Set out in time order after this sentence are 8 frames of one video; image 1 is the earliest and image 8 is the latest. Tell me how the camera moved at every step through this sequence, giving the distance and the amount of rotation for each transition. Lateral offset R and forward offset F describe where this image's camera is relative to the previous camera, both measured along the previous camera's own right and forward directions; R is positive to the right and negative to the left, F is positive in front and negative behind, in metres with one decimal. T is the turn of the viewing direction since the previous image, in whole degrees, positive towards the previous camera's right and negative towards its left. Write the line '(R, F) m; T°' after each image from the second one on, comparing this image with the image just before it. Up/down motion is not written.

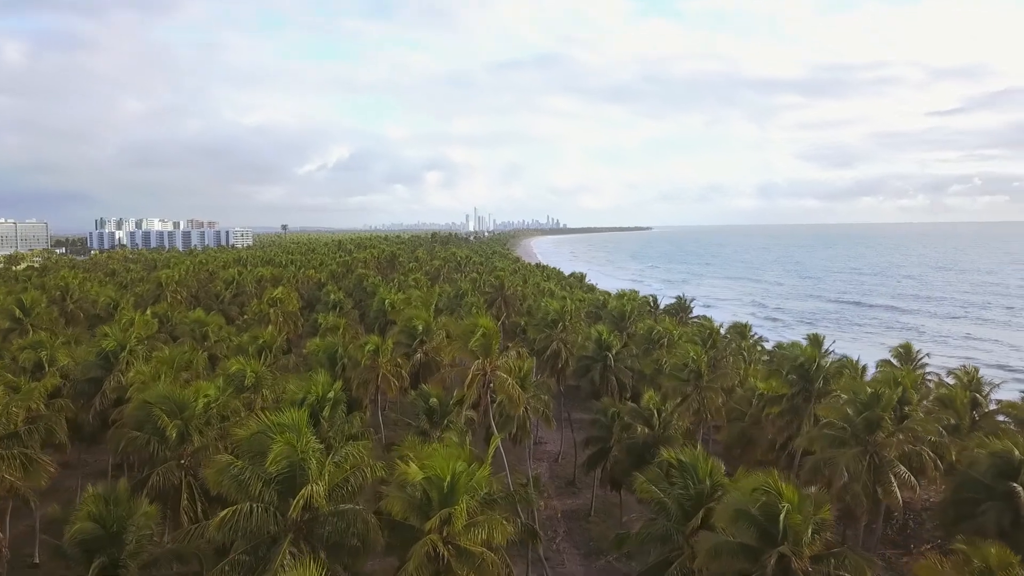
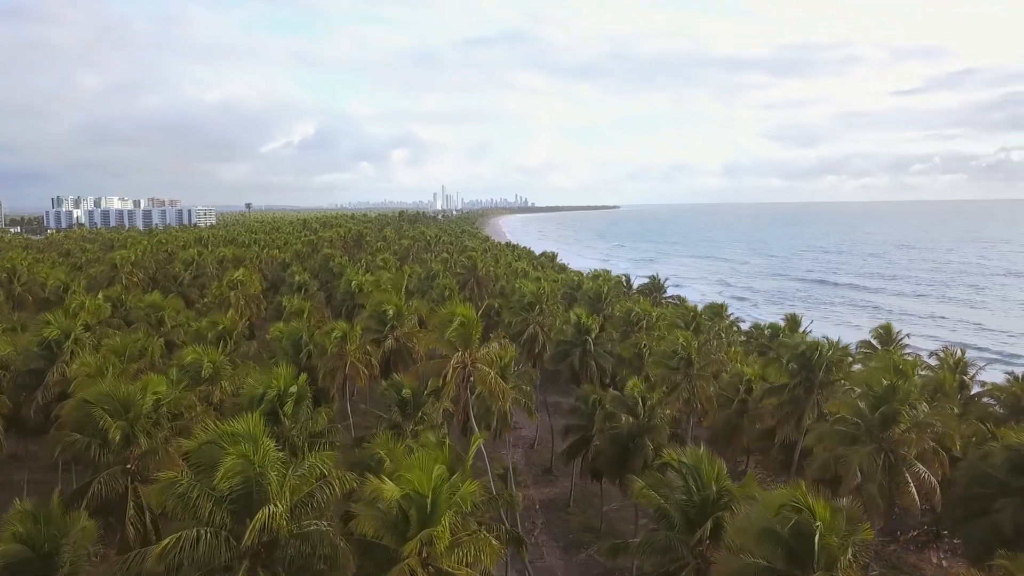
(-0.3, +1.6) m; +2°
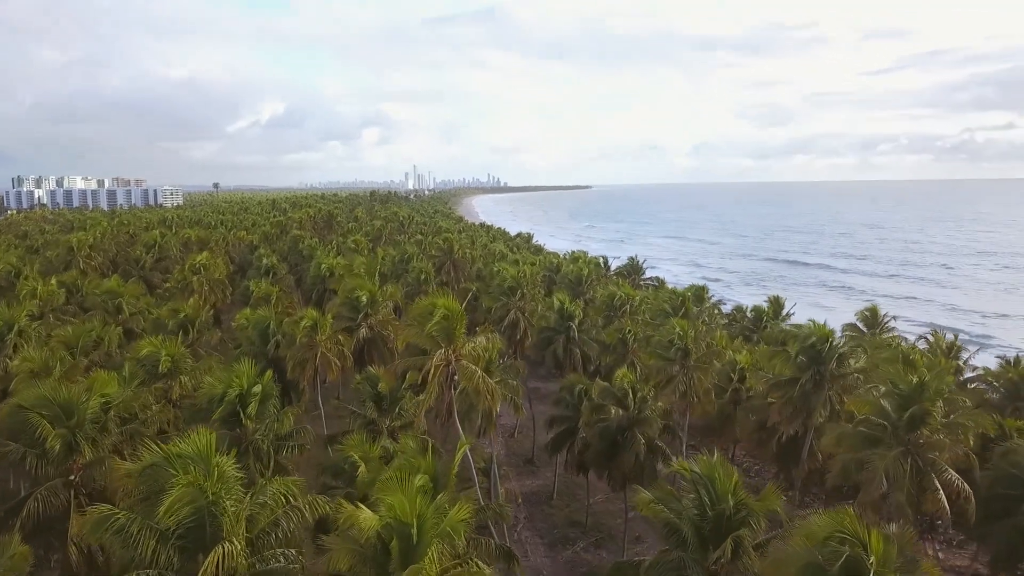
(-0.3, +1.6) m; +2°
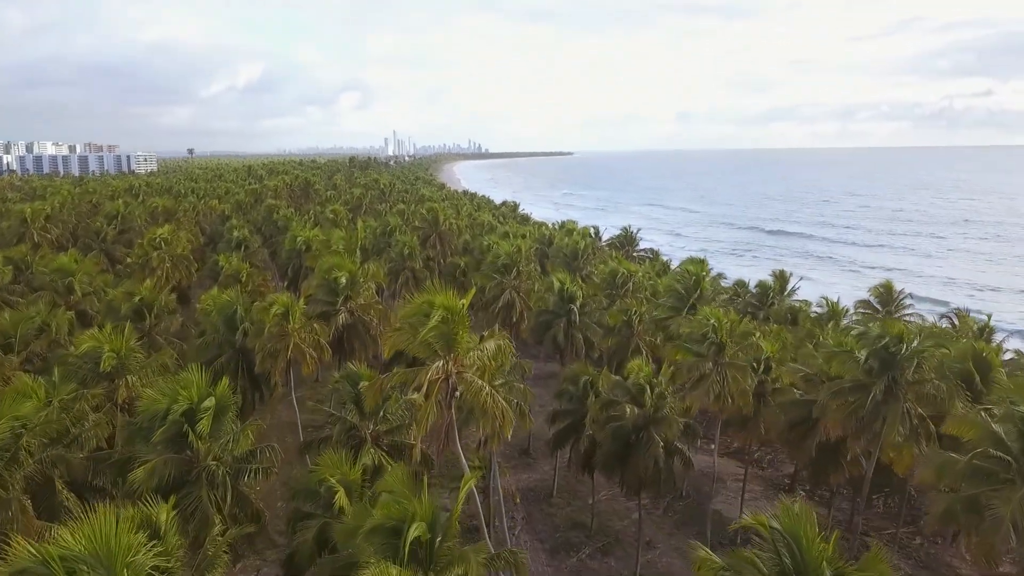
(-0.5, +3.0) m; +1°
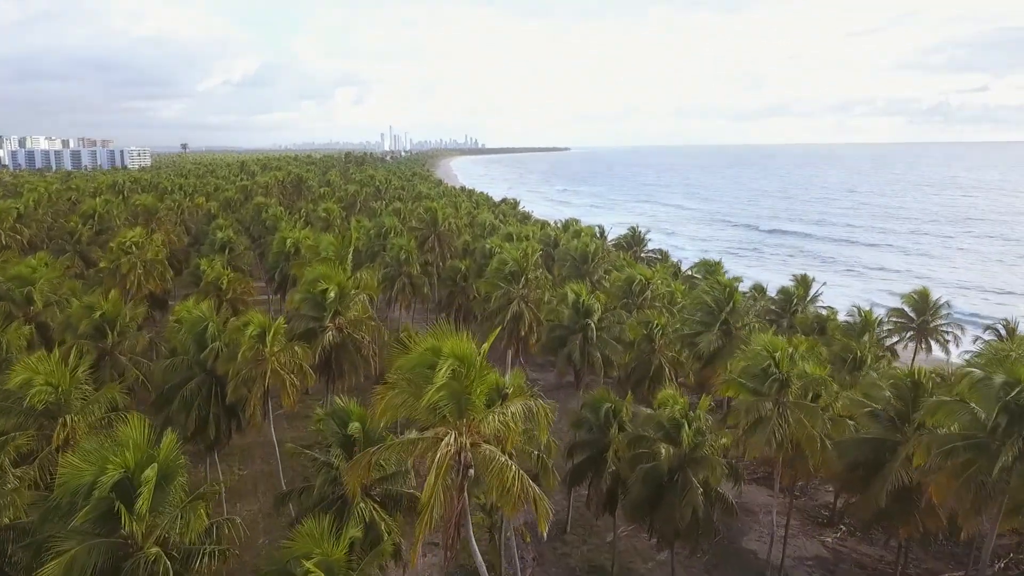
(-0.4, +3.0) m; 0°
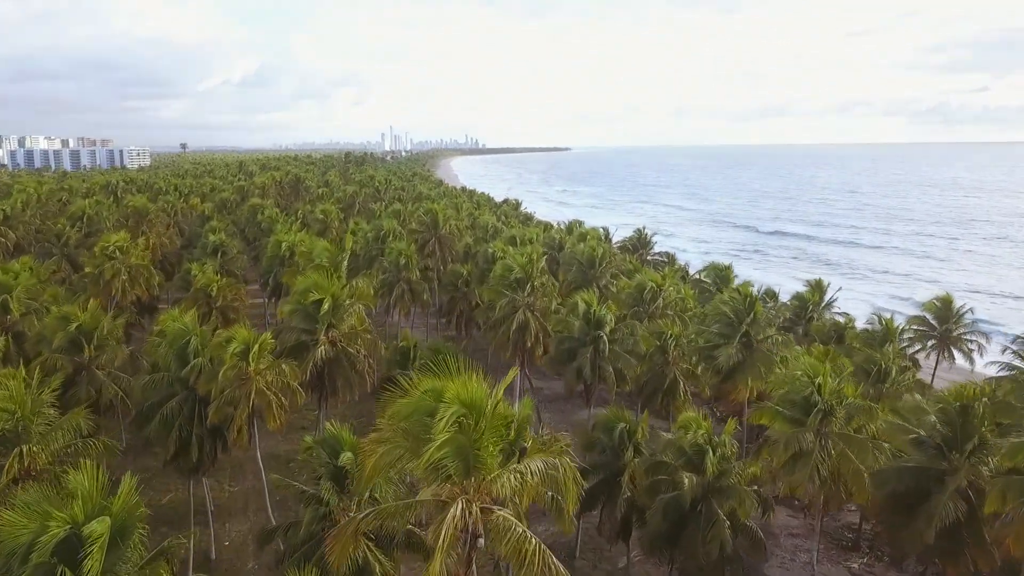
(-0.2, +1.6) m; 0°
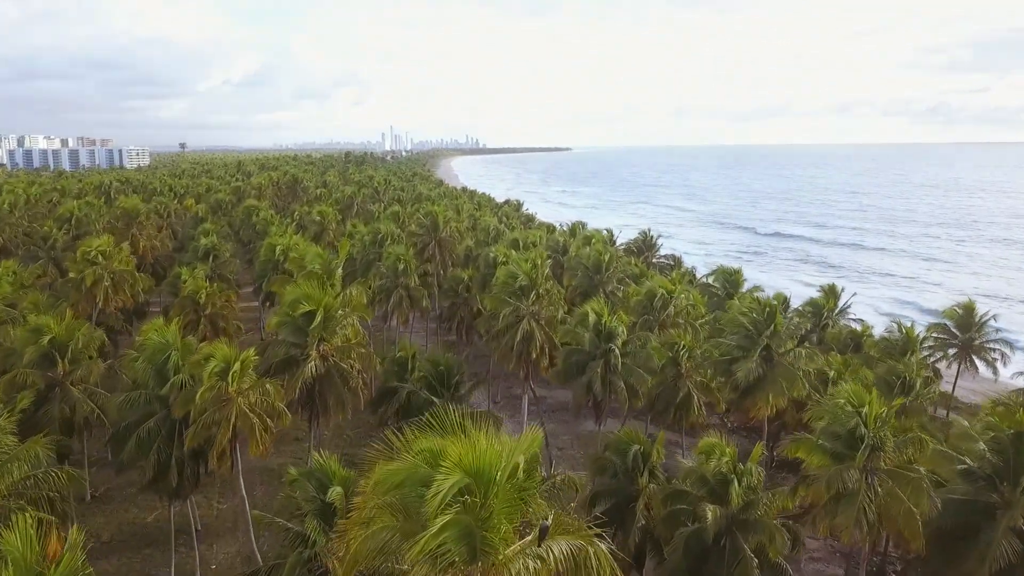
(-0.1, +1.5) m; 0°
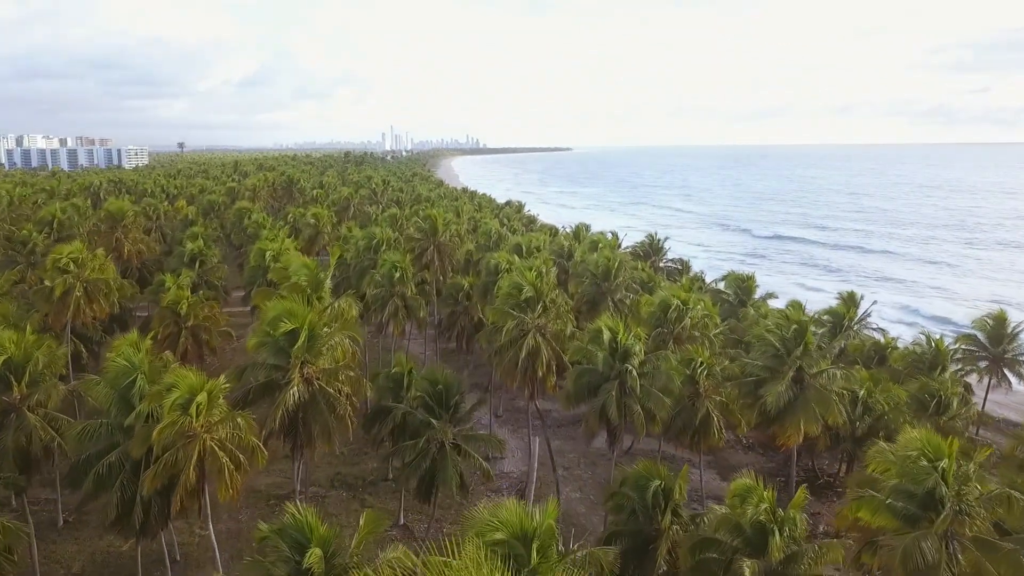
(-0.1, +2.0) m; 0°
